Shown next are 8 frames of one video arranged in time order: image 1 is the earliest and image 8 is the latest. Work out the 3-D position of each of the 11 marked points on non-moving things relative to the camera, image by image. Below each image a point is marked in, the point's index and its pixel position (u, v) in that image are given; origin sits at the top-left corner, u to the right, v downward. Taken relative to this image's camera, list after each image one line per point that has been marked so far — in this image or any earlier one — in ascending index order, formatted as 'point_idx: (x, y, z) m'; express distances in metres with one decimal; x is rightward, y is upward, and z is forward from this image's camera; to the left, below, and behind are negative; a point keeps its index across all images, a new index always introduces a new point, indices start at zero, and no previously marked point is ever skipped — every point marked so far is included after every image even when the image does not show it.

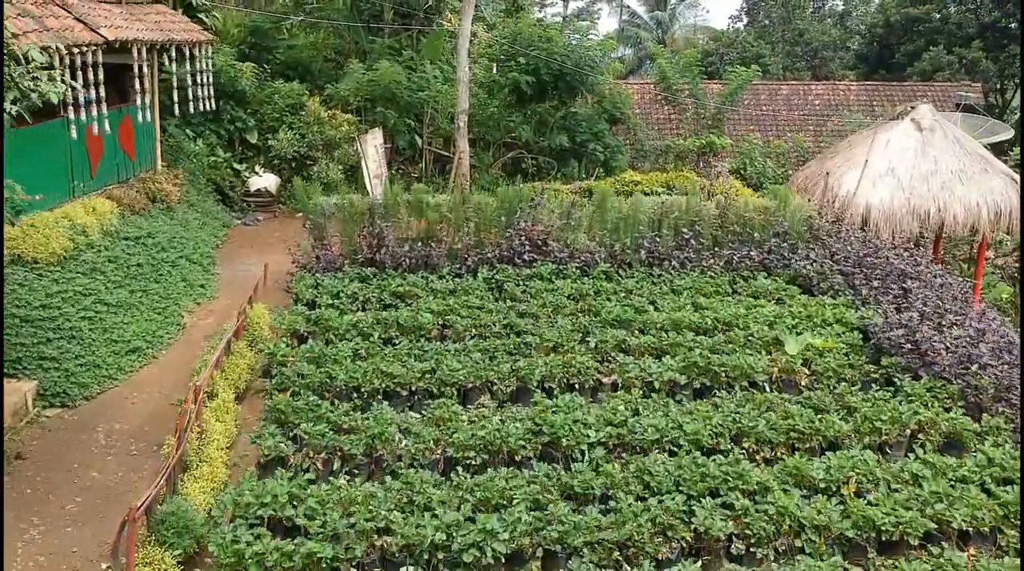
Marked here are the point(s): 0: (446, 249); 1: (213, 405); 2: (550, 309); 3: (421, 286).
0: (-0.4, +0.2, +9.2) m
1: (-1.3, -0.5, +6.1) m
2: (+0.2, -0.1, +8.0) m
3: (-0.5, 0.0, +8.4) m
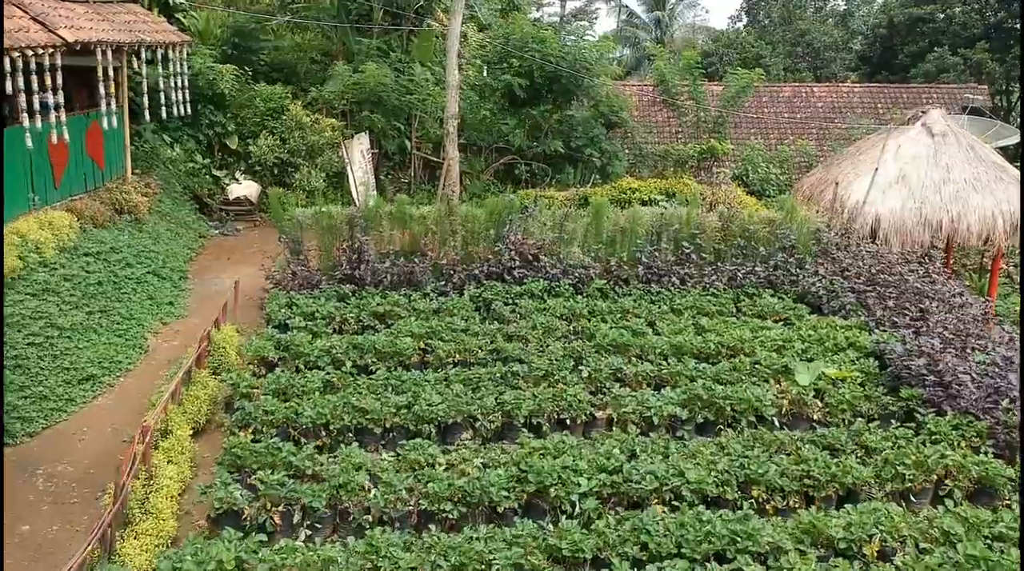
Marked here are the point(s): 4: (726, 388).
0: (-0.5, +0.1, +8.7) m
1: (-1.3, -0.6, +5.6) m
2: (+0.1, -0.2, +7.4) m
3: (-0.6, -0.1, +7.9) m
4: (+0.9, -0.4, +6.3) m
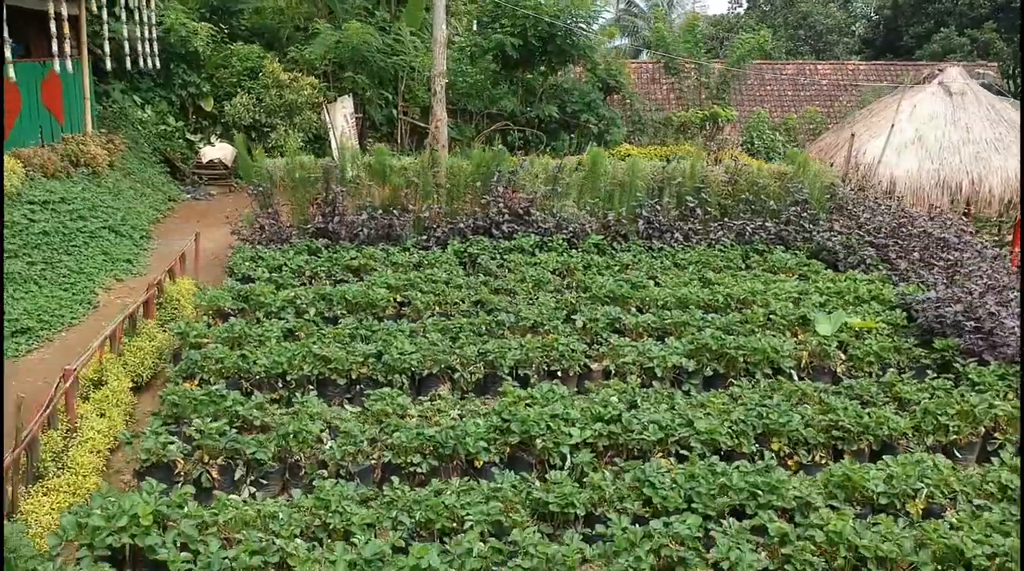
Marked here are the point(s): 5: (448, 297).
0: (-0.5, +0.4, +8.0) m
1: (-1.4, -0.4, +4.9) m
2: (+0.1, 0.0, +6.7) m
3: (-0.7, +0.1, +7.2) m
4: (+0.9, -0.2, +5.6) m
5: (-0.3, 0.0, +6.2) m
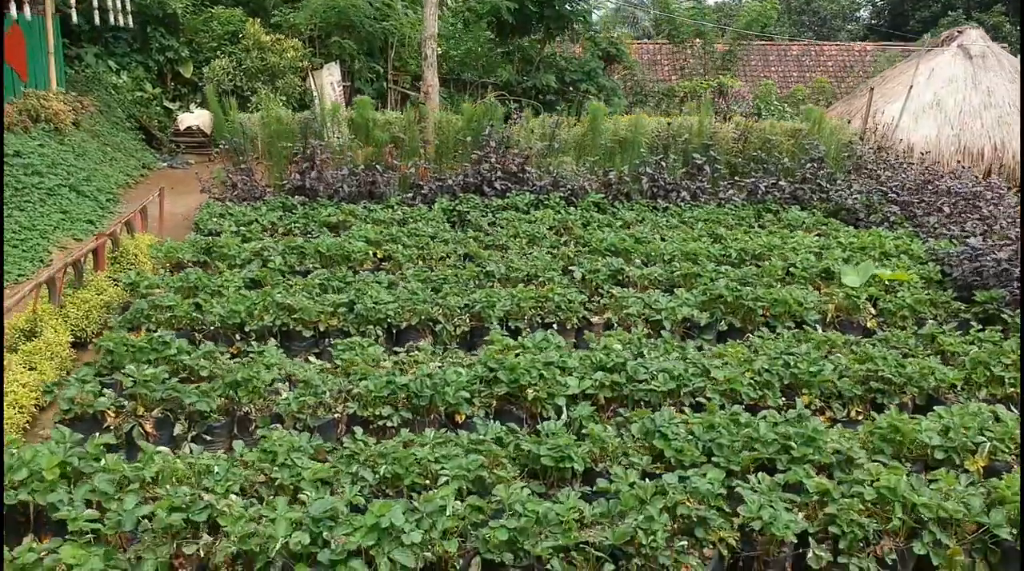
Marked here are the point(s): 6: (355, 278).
0: (-0.6, +0.6, +7.4) m
1: (-1.4, -0.2, +4.3) m
2: (+0.1, +0.2, +6.1) m
3: (-0.7, +0.3, +6.6) m
4: (+0.8, 0.0, +5.0) m
5: (-0.3, +0.1, +5.7) m
6: (-0.5, 0.0, +5.1) m
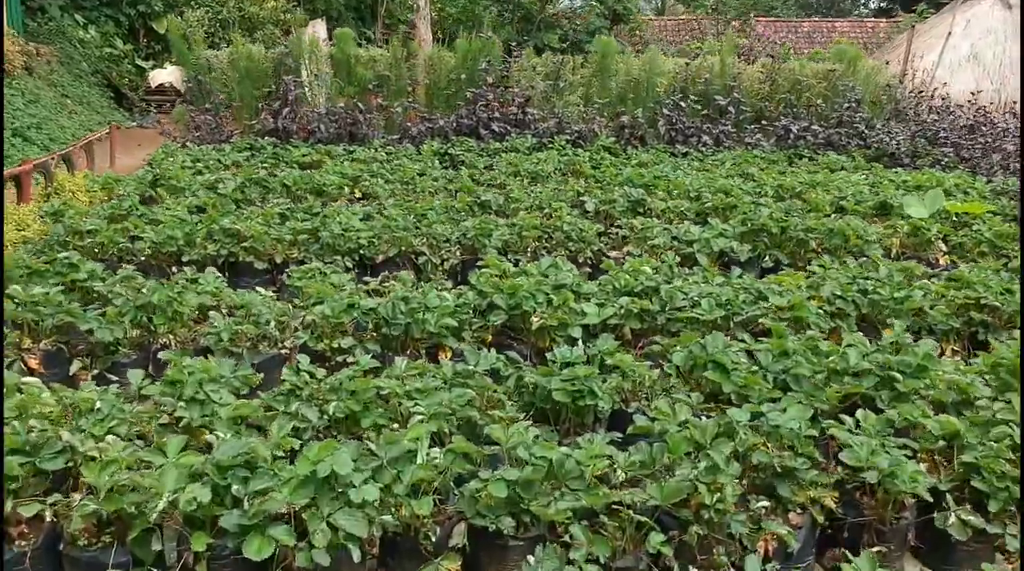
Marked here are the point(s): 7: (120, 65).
0: (-0.6, +0.8, +6.5) m
1: (-1.4, 0.0, +3.4) m
2: (0.0, +0.4, +5.3) m
3: (-0.7, +0.5, +5.7) m
4: (+0.8, +0.2, +4.2) m
5: (-0.3, +0.3, +4.8) m
6: (-0.5, +0.2, +4.2) m
7: (-2.7, +1.5, +10.0) m
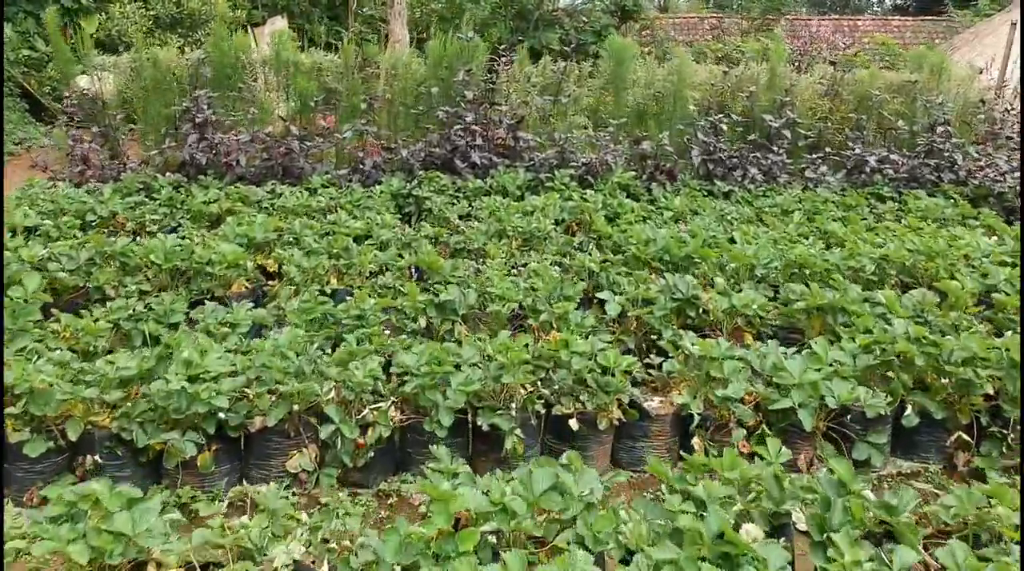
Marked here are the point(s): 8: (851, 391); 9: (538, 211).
0: (-0.6, +0.5, +5.0) m
1: (-1.5, -0.3, +1.9) m
2: (0.0, +0.1, +3.7) m
3: (-0.7, +0.2, +4.2) m
4: (+0.8, -0.1, +2.6) m
5: (-0.3, +0.1, +3.3) m
6: (-0.6, -0.1, +2.7) m
7: (-2.8, +1.3, +8.4) m
8: (+0.5, -0.2, +2.3) m
9: (+0.1, +0.2, +4.2) m
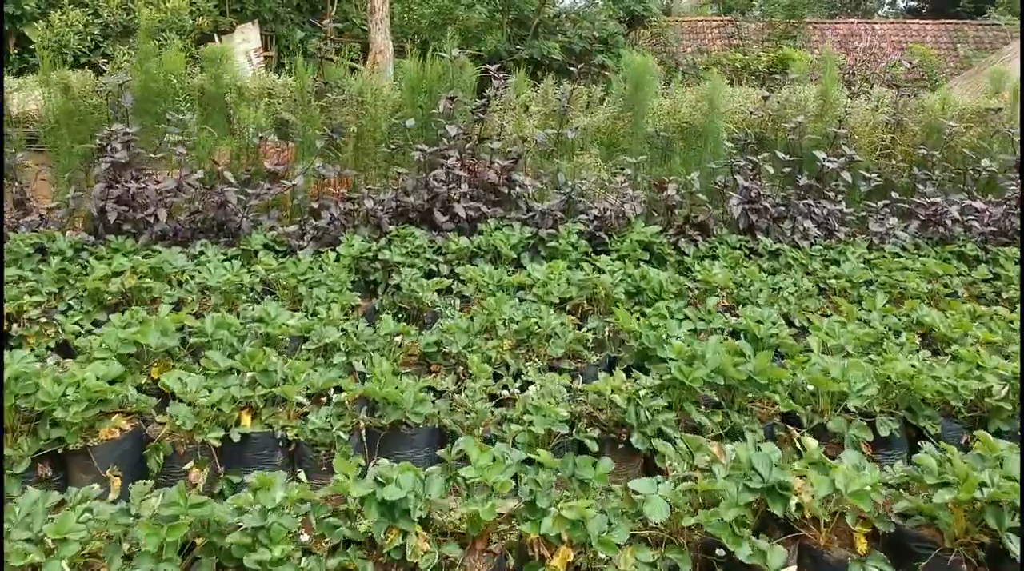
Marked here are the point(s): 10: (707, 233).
0: (-0.6, +0.3, +4.0) m
1: (-1.5, -0.5, +0.9) m
2: (0.0, -0.1, +2.7) m
3: (-0.8, 0.0, +3.2) m
4: (+0.8, -0.3, +1.6) m
5: (-0.4, -0.2, +2.3) m
6: (-0.6, -0.3, +1.7) m
7: (-2.8, +1.0, +7.5) m
8: (+0.5, -0.4, +1.3) m
9: (+0.1, 0.0, +3.3) m
10: (+0.5, +0.1, +4.0) m
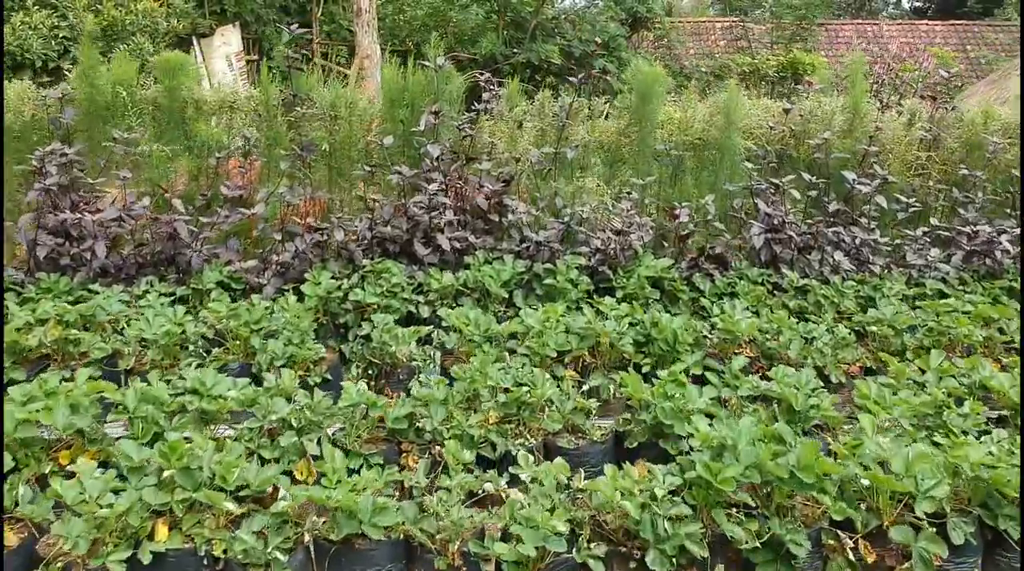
0: (-0.7, +0.2, +3.5) m
1: (-1.5, -0.6, +0.4) m
2: (0.0, -0.2, +2.3) m
3: (-0.8, -0.1, +2.7) m
4: (+0.8, -0.4, +1.1) m
5: (-0.4, -0.3, +1.8) m
6: (-0.6, -0.4, +1.2) m
7: (-2.8, +0.9, +7.0) m
8: (+0.5, -0.5, +0.8) m
9: (0.0, -0.1, +2.8) m
10: (+0.5, 0.0, +3.5) m
